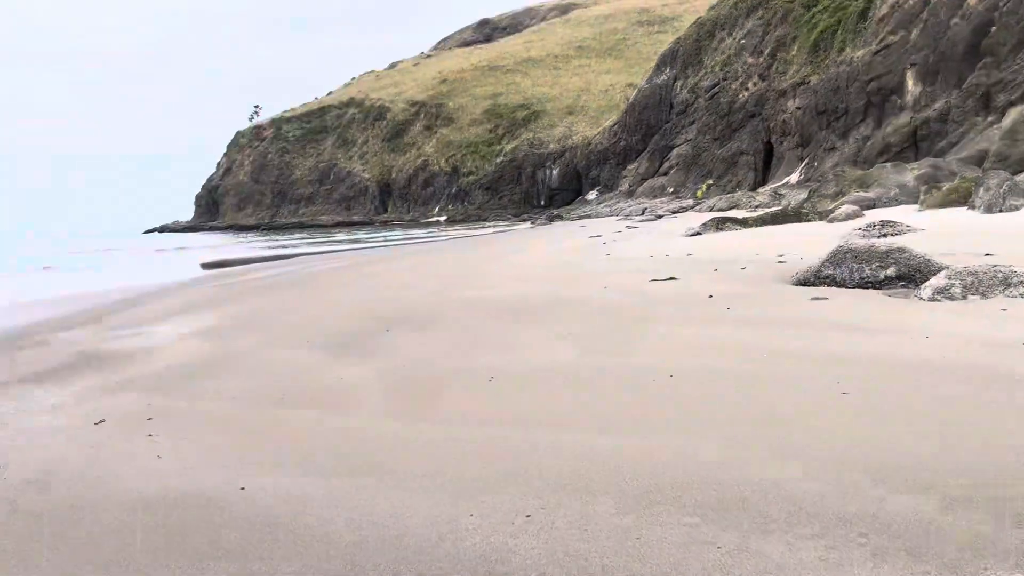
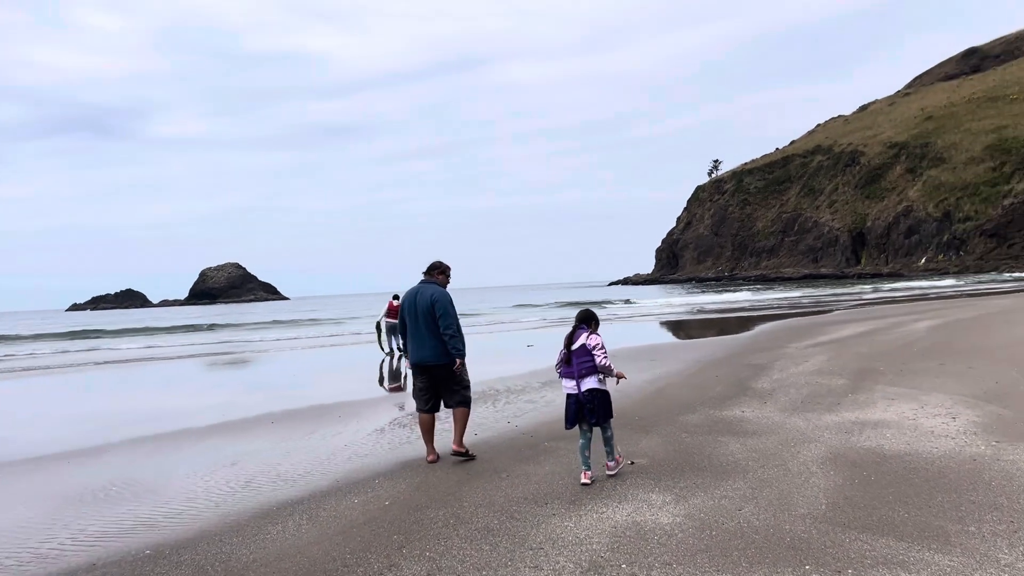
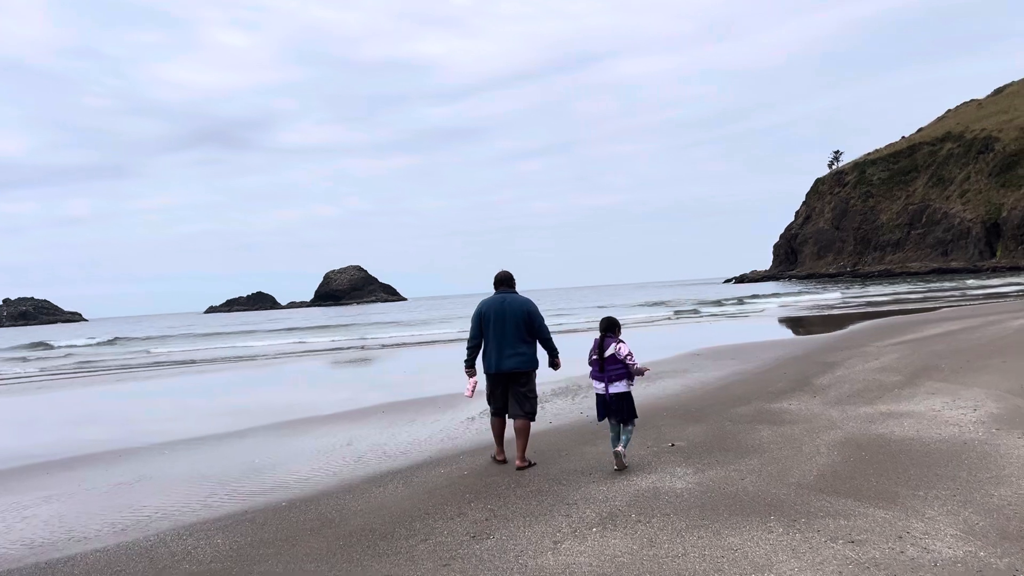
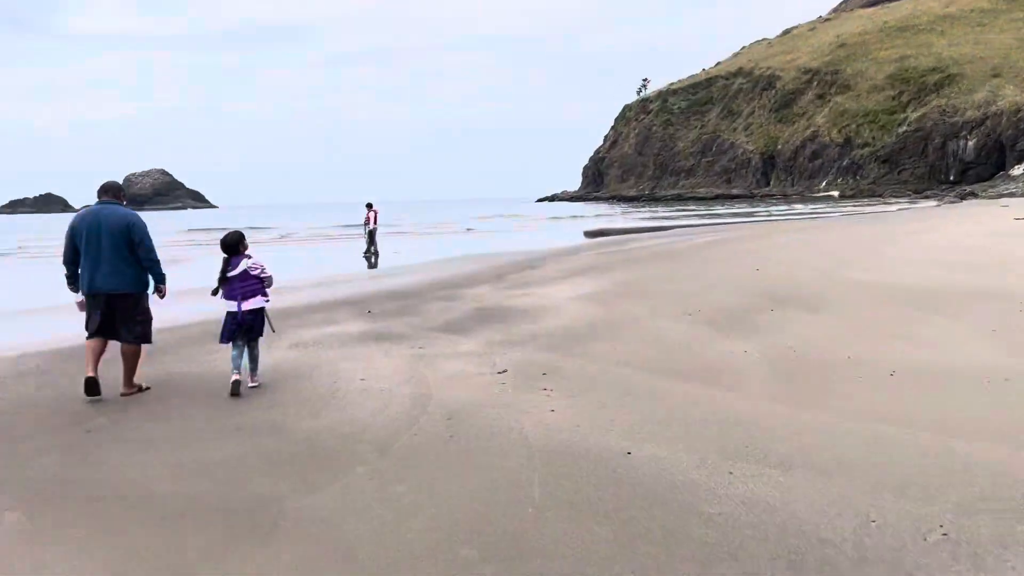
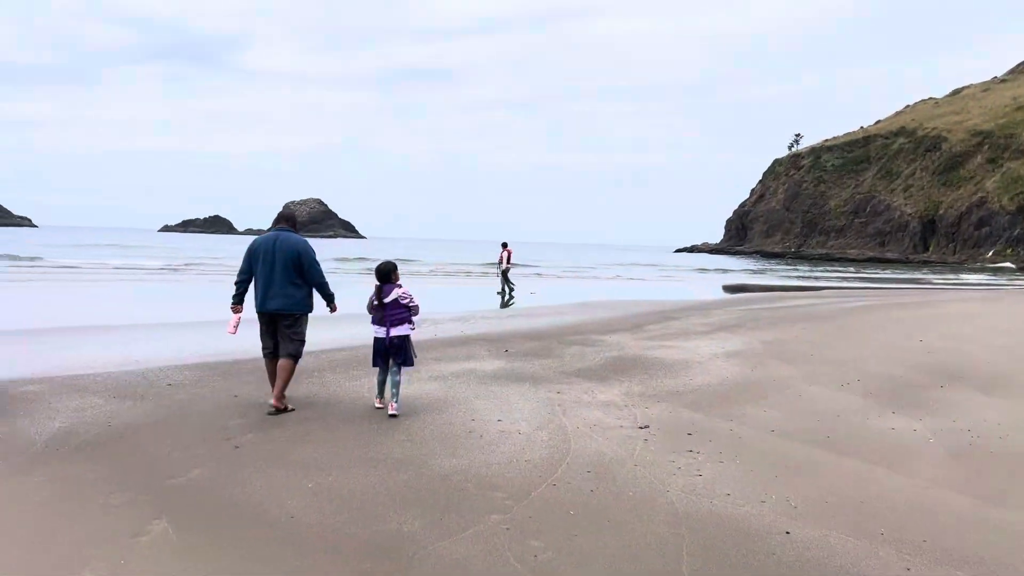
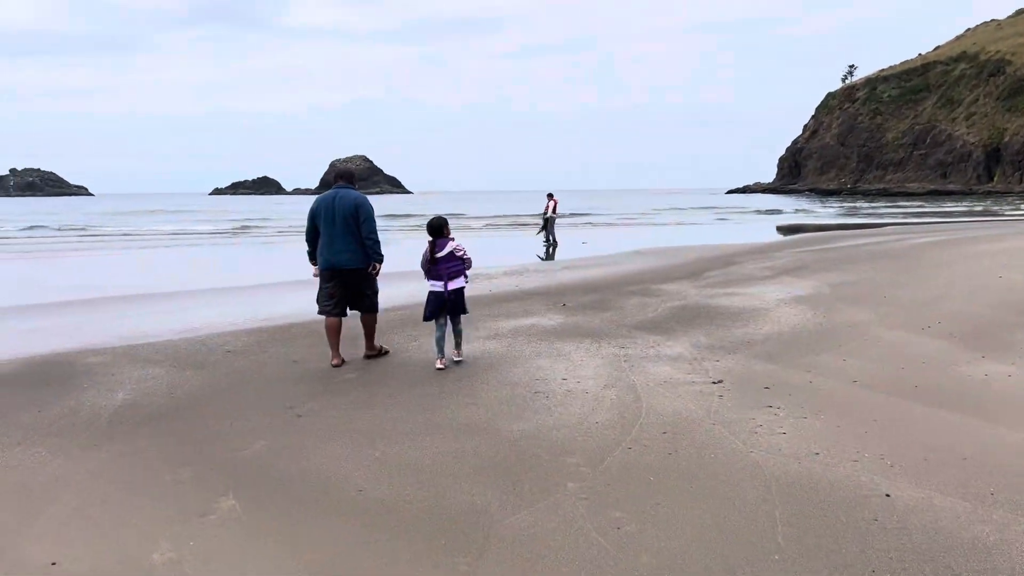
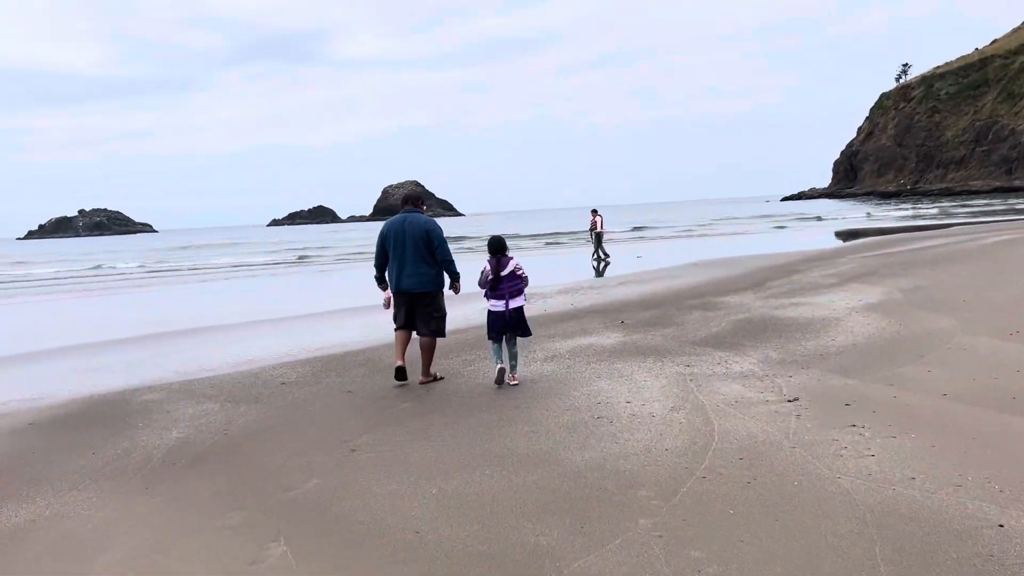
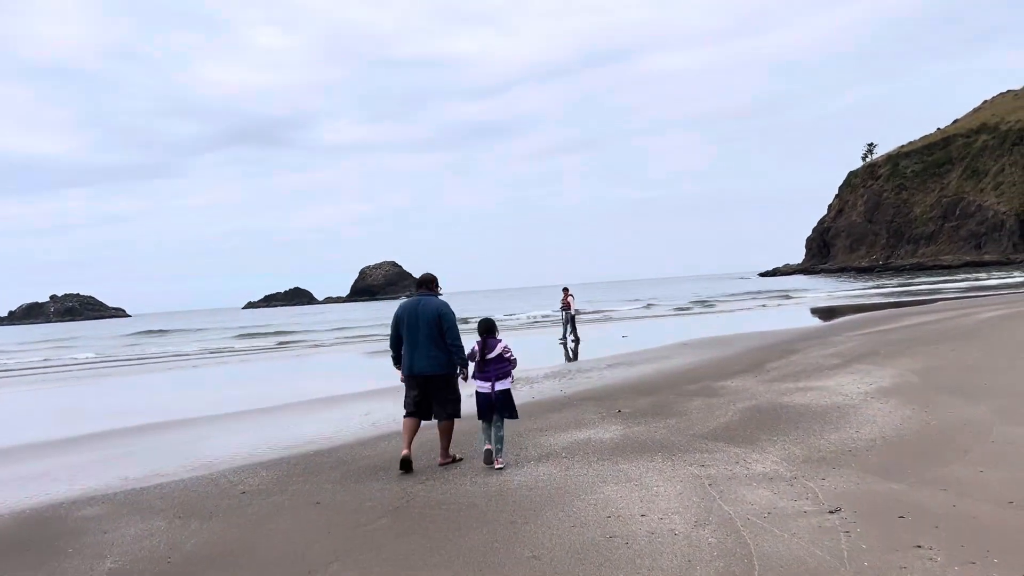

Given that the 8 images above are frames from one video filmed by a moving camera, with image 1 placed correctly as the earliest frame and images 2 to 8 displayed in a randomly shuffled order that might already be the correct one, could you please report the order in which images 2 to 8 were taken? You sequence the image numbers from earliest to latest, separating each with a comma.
4, 5, 6, 7, 8, 3, 2
